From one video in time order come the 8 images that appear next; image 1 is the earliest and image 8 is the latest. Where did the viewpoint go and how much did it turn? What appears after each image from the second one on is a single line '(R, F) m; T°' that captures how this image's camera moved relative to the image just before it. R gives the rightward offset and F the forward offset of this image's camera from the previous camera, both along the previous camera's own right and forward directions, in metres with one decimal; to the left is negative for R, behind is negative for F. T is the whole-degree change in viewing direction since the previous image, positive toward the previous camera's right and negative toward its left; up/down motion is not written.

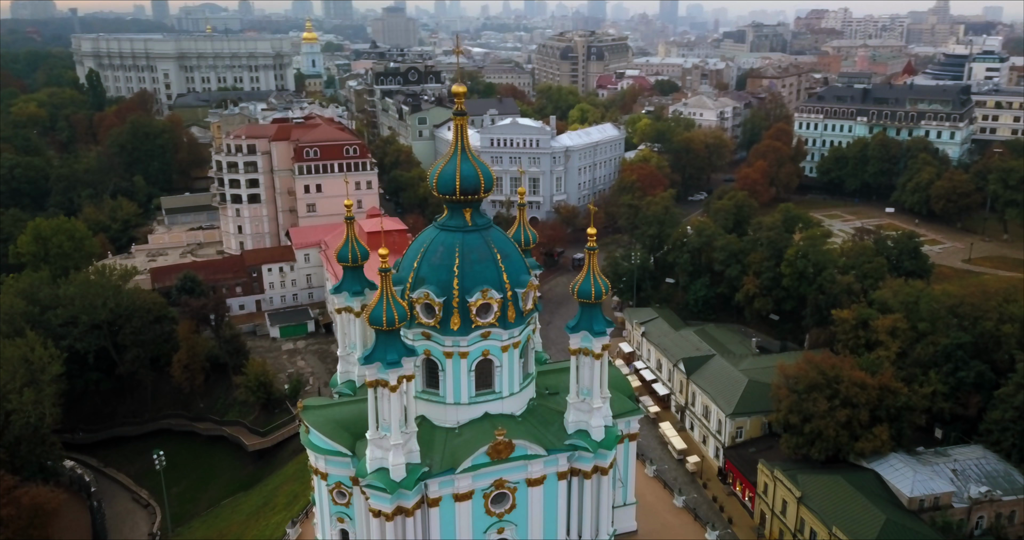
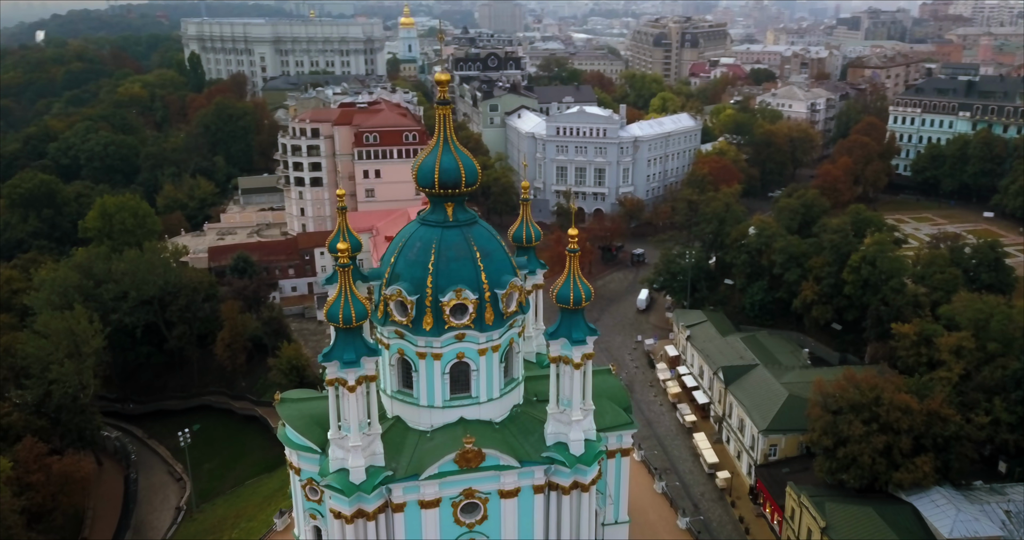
(+3.3, +1.5) m; -7°
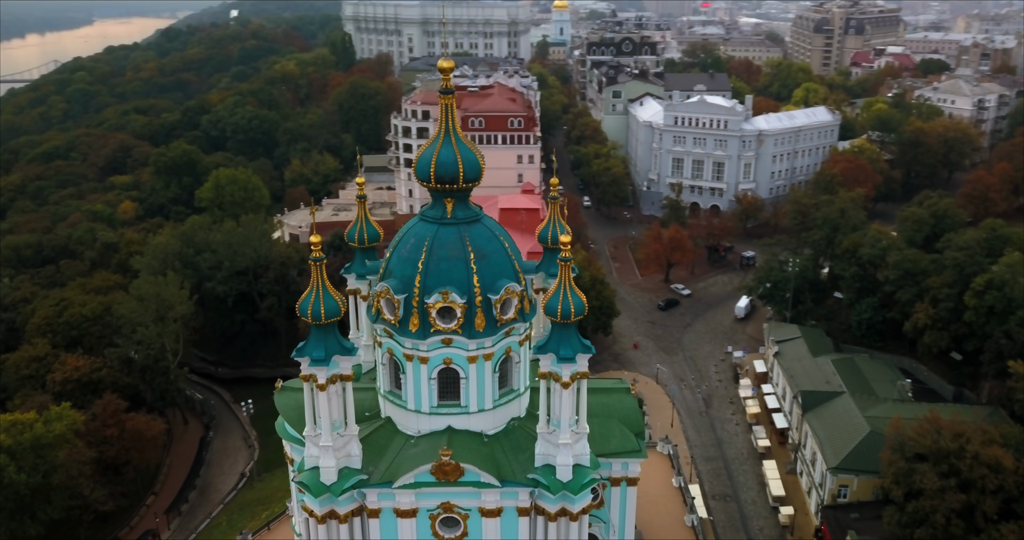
(+4.0, +2.0) m; -11°
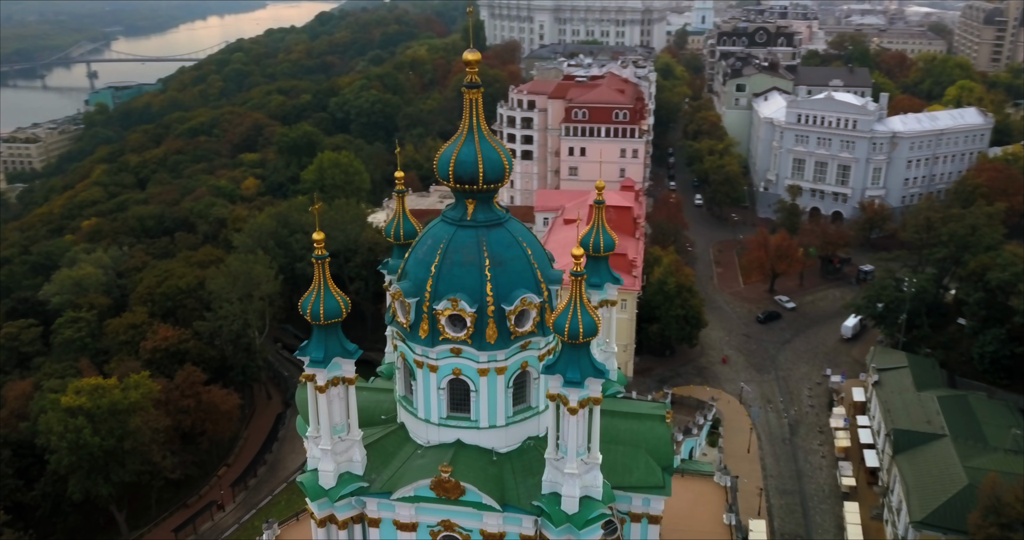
(+2.8, +1.8) m; -10°
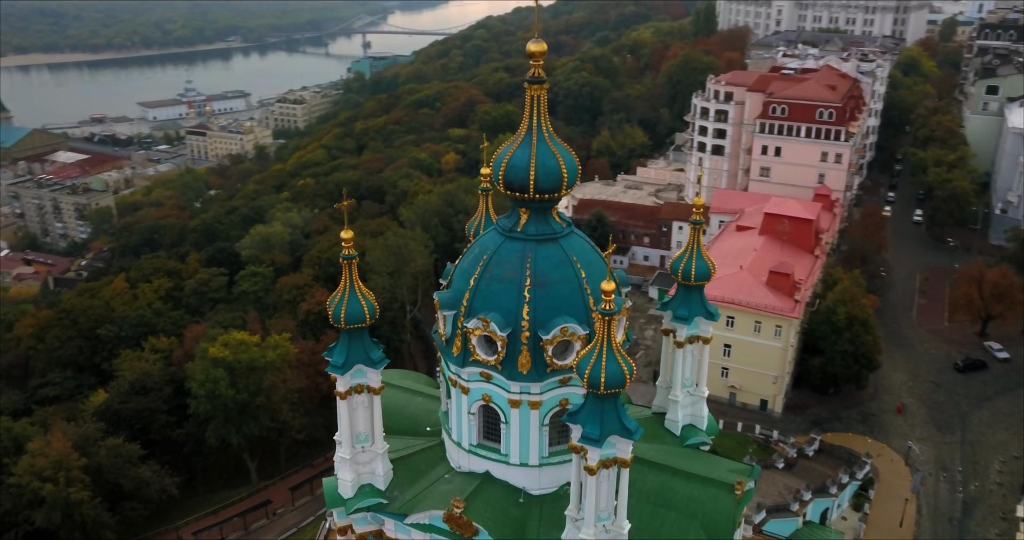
(+3.7, +2.6) m; -16°
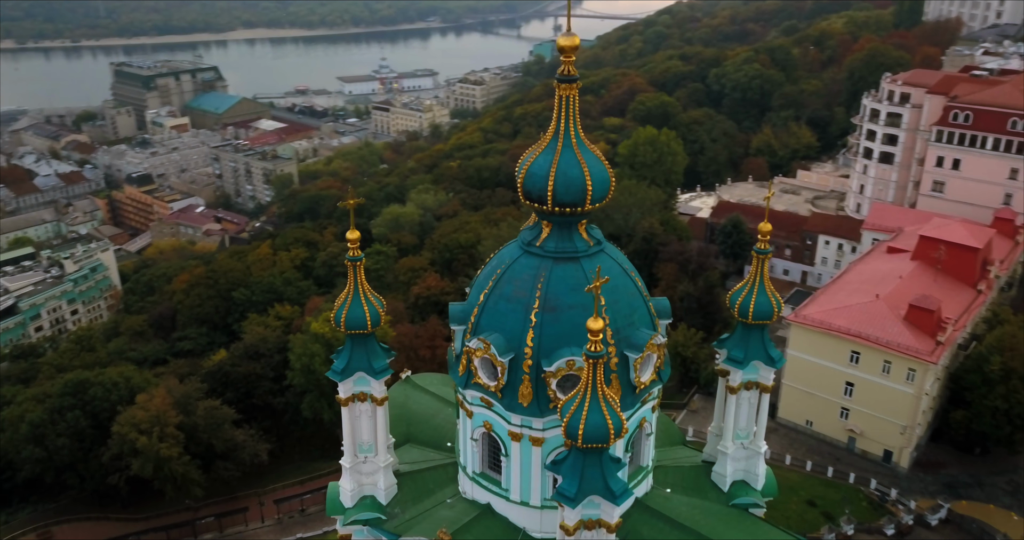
(+3.1, +2.1) m; -13°
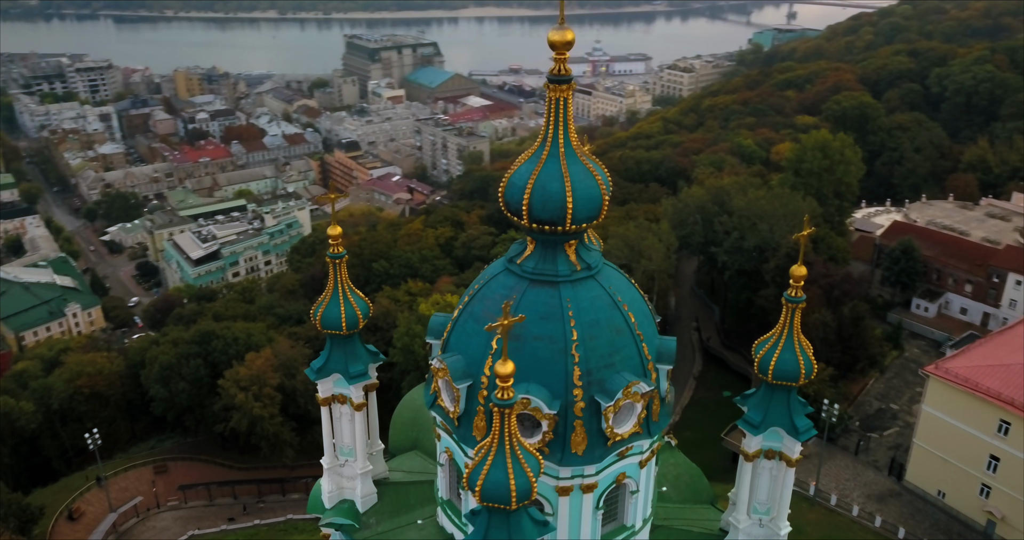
(+4.0, +2.2) m; -14°
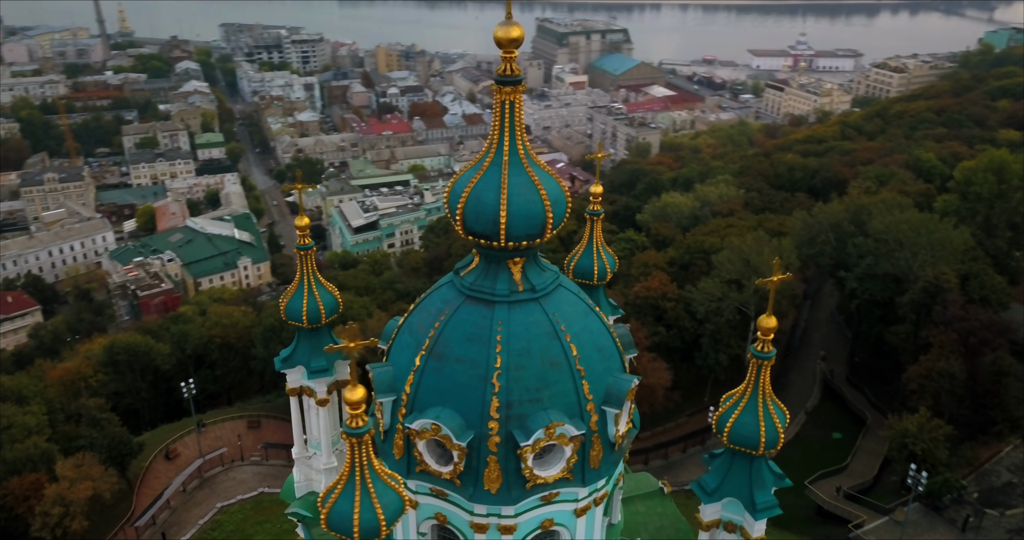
(+3.8, +1.6) m; -13°
